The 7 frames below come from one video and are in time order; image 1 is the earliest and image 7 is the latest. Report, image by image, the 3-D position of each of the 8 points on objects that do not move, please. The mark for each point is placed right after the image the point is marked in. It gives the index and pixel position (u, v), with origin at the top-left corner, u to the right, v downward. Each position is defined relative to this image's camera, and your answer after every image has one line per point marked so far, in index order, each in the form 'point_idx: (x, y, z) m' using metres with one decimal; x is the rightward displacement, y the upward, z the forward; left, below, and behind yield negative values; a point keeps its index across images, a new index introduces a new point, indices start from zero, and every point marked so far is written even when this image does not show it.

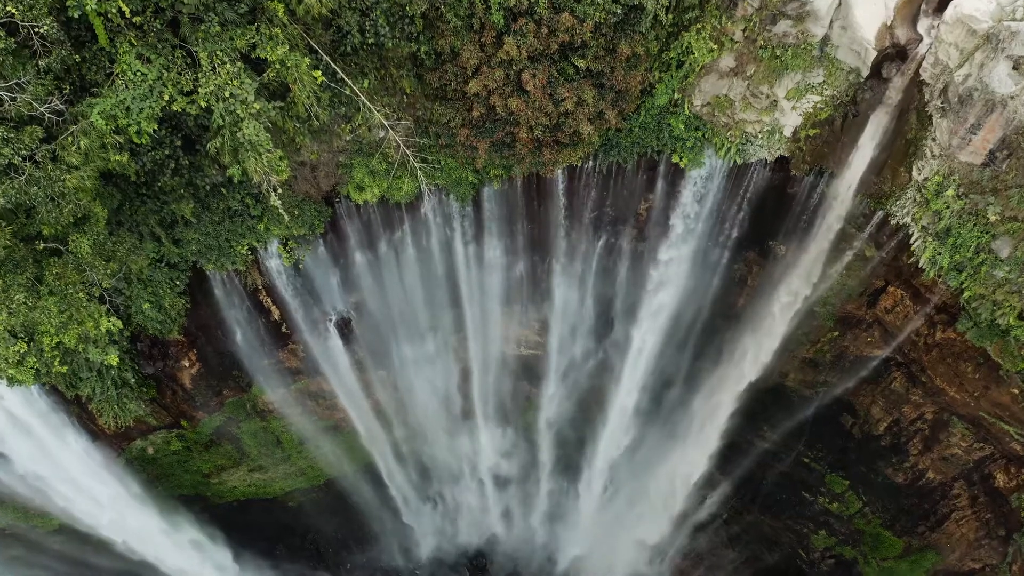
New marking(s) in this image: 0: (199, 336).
0: (-5.4, -0.8, +10.2) m
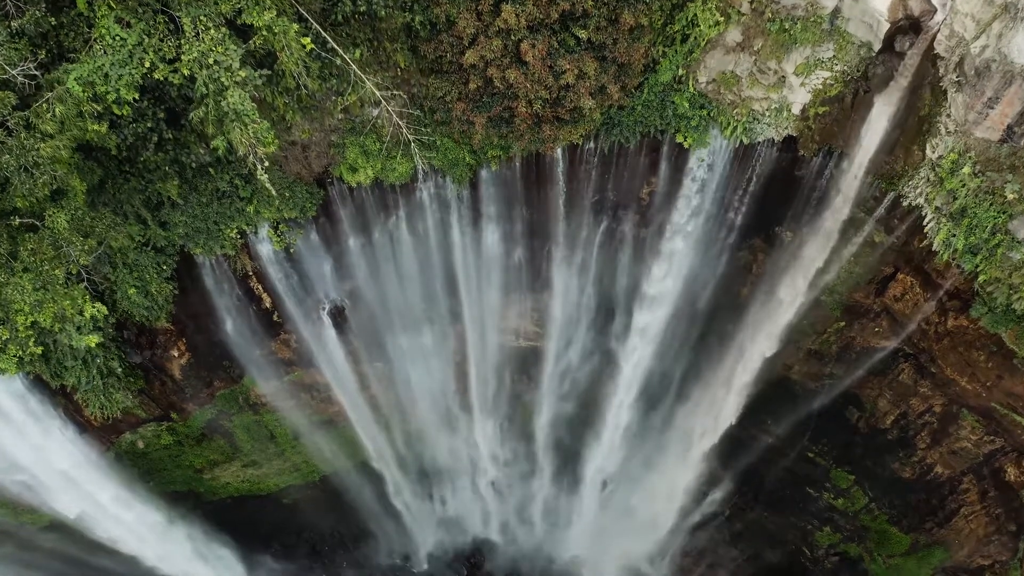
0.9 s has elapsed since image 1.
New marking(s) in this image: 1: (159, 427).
0: (-5.4, -0.6, +9.9) m
1: (-6.5, -2.6, +11.1) m
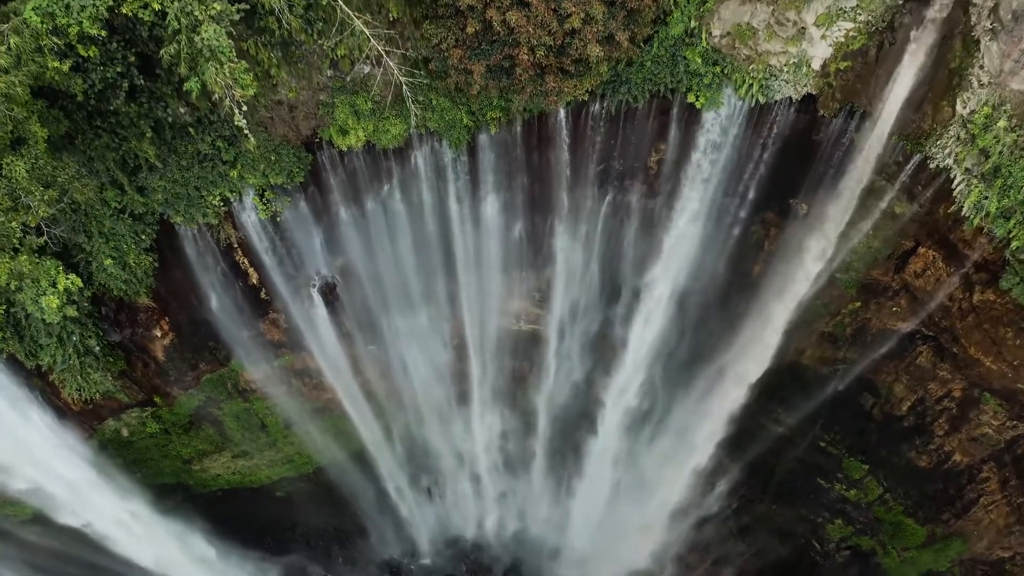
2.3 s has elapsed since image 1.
0: (-5.4, -0.2, +9.4) m
1: (-6.5, -2.2, +10.5) m
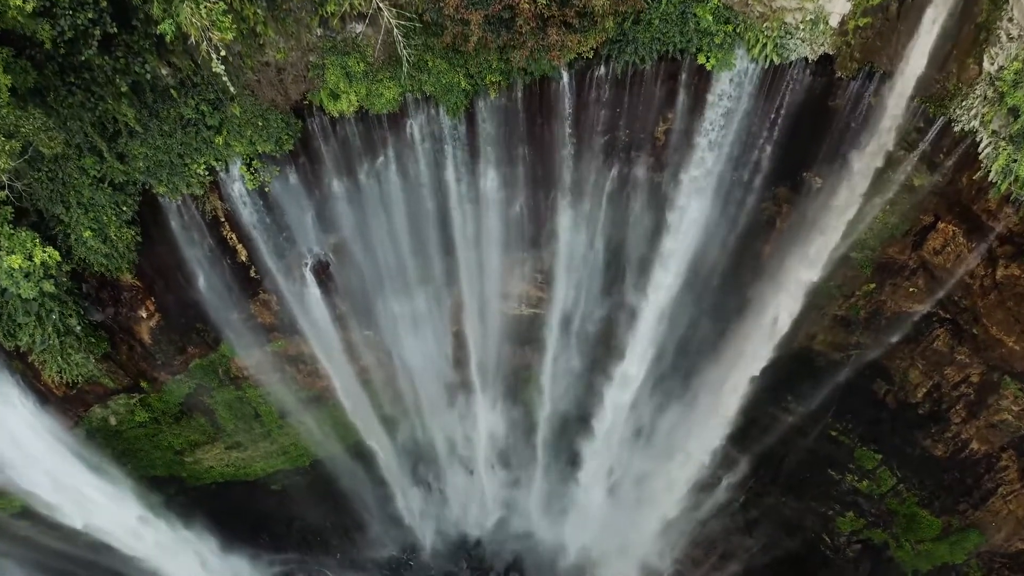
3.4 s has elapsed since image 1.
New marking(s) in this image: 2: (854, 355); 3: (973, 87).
0: (-5.4, +0.1, +9.0) m
1: (-6.5, -1.9, +10.2) m
2: (+5.6, -1.1, +9.8) m
3: (+5.4, +2.3, +7.0) m
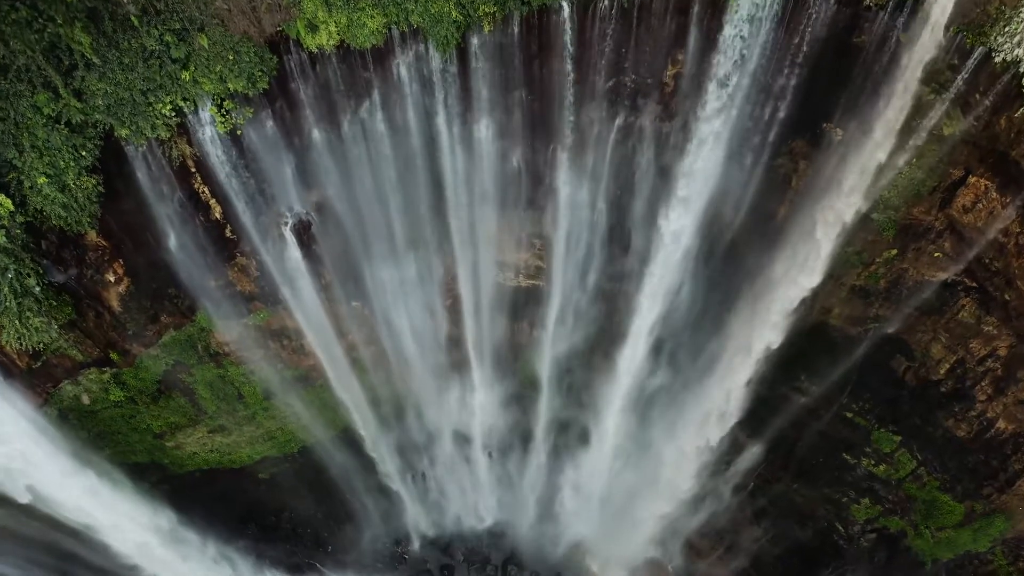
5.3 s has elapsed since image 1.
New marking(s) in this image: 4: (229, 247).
0: (-5.4, +0.6, +8.4) m
1: (-6.6, -1.4, +9.5) m
2: (+5.6, -0.6, +9.2) m
3: (+5.4, +2.9, +6.4) m
4: (-4.2, +0.6, +8.8) m
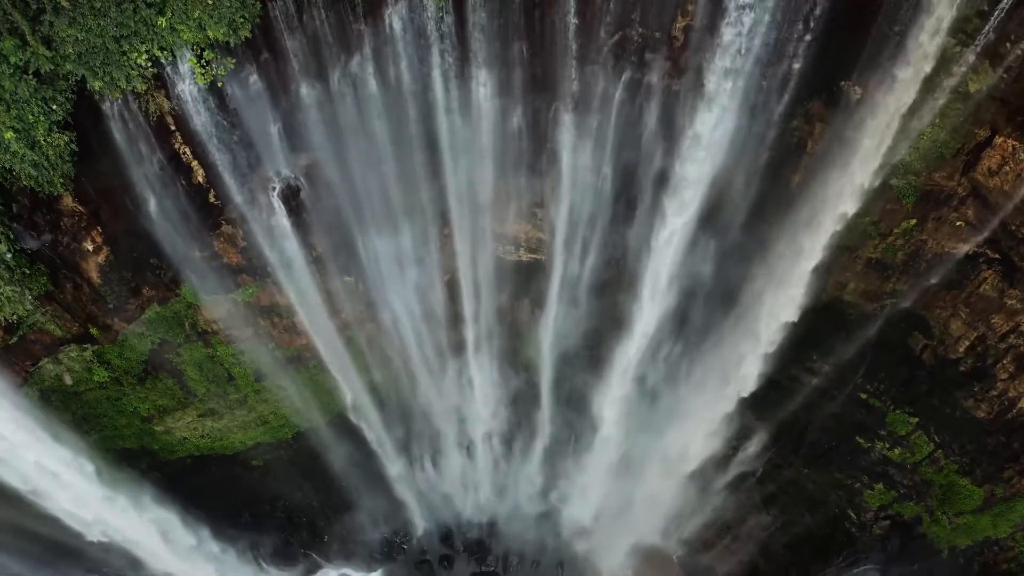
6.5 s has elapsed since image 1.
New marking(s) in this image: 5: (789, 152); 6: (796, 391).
0: (-5.4, +1.1, +7.9) m
1: (-6.5, -0.9, +9.1) m
2: (+5.6, -0.1, +8.7) m
3: (+5.4, +3.3, +5.9) m
4: (-4.2, +1.0, +8.4) m
5: (+3.8, +1.9, +8.1) m
6: (+4.9, -1.6, +10.2) m
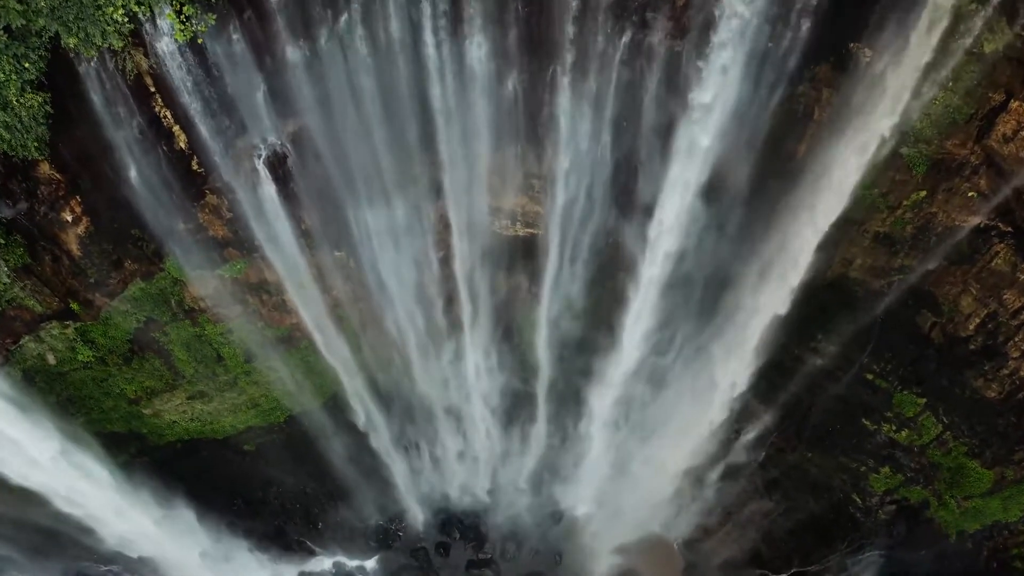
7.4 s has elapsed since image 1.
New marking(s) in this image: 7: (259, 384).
0: (-5.5, +1.4, +7.6) m
1: (-6.6, -0.6, +8.8) m
2: (+5.5, +0.3, +8.4) m
3: (+5.3, +3.7, +5.6) m
4: (-4.2, +1.4, +8.1) m
5: (+3.7, +2.3, +7.8) m
6: (+4.8, -1.3, +9.9) m
7: (-4.4, -1.5, +10.3) m
